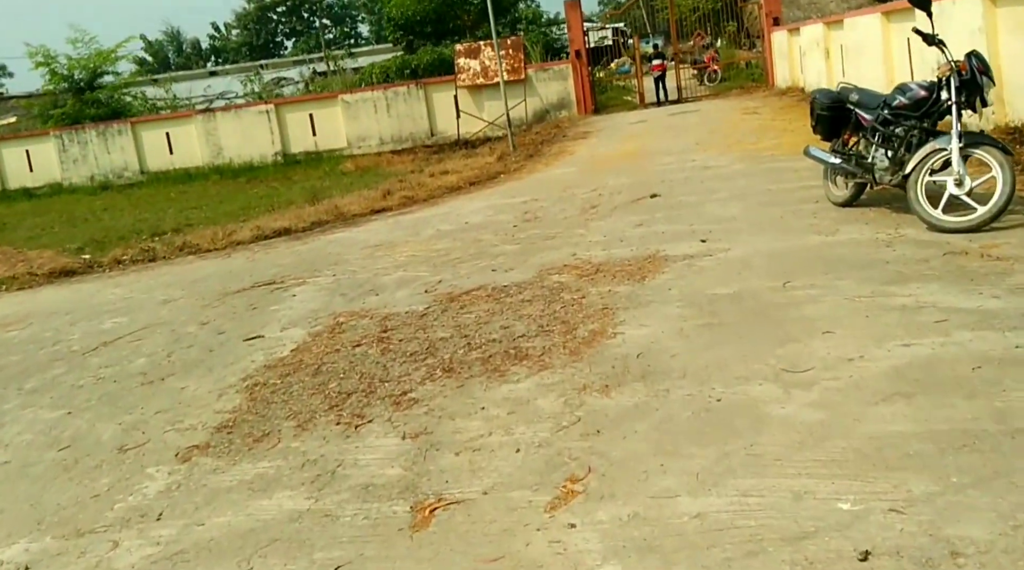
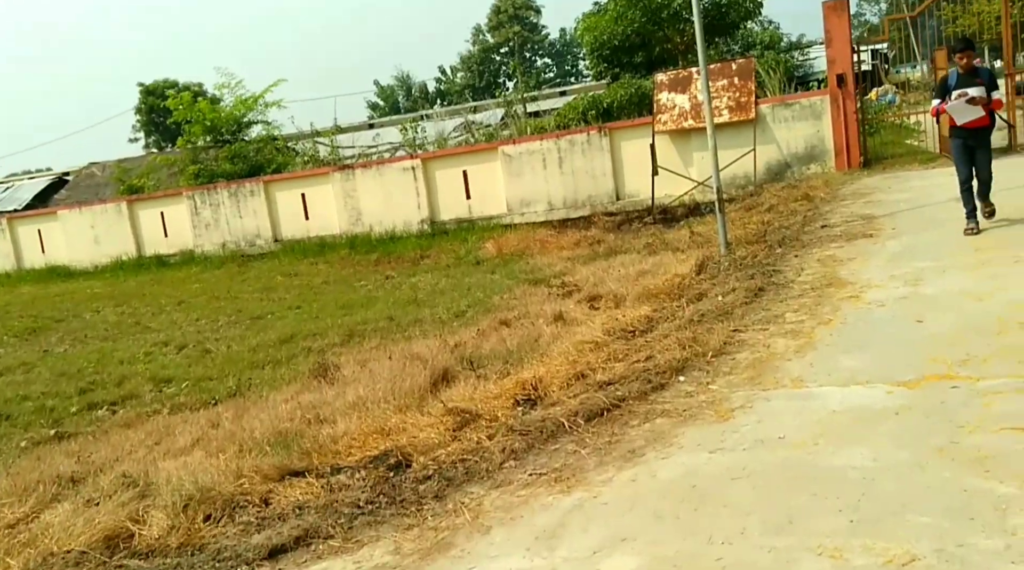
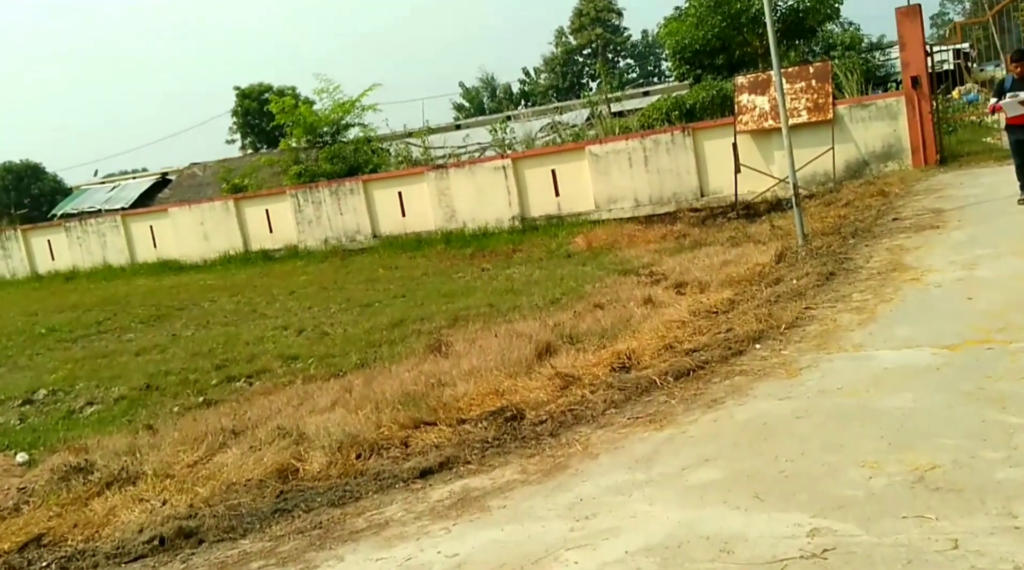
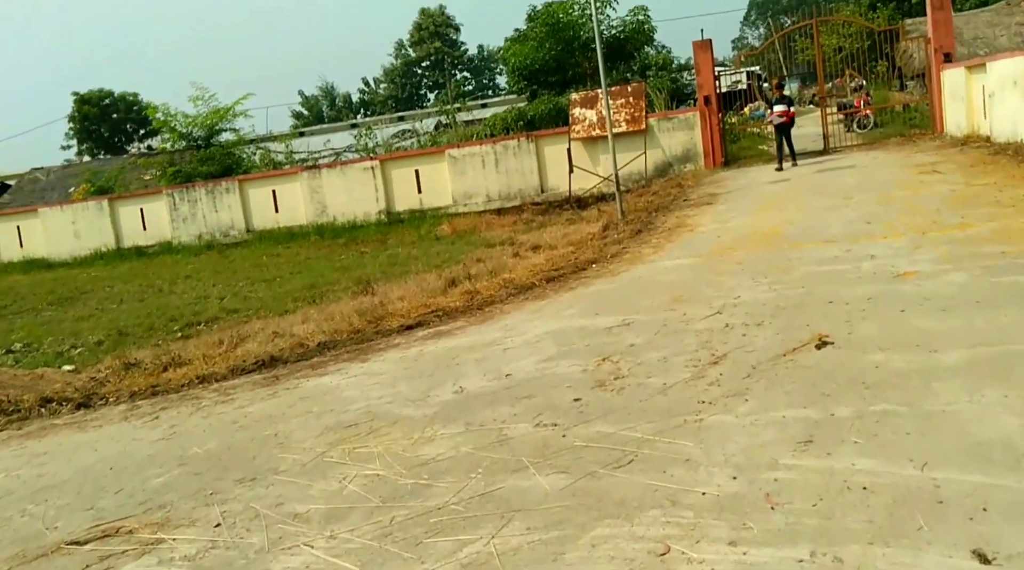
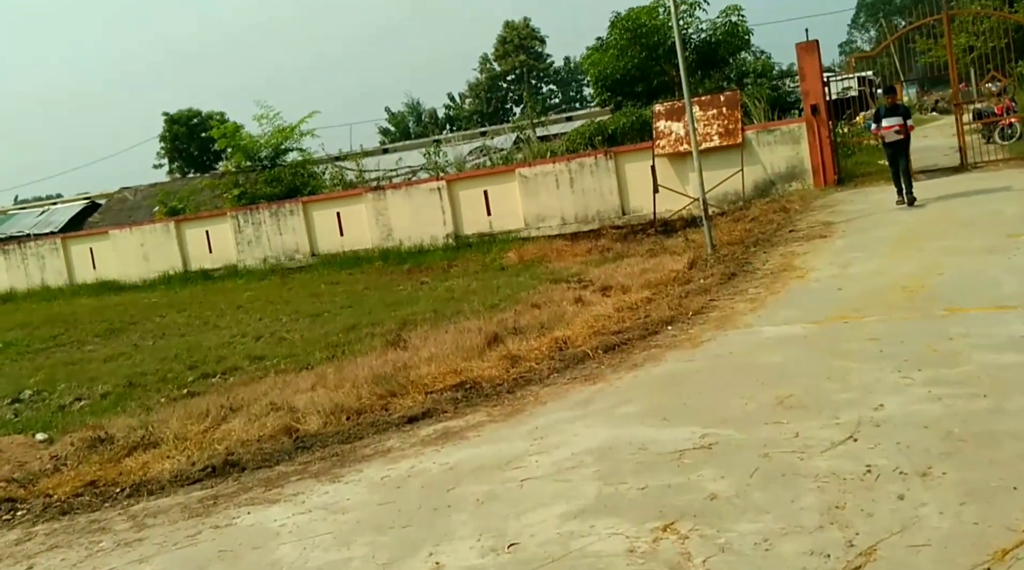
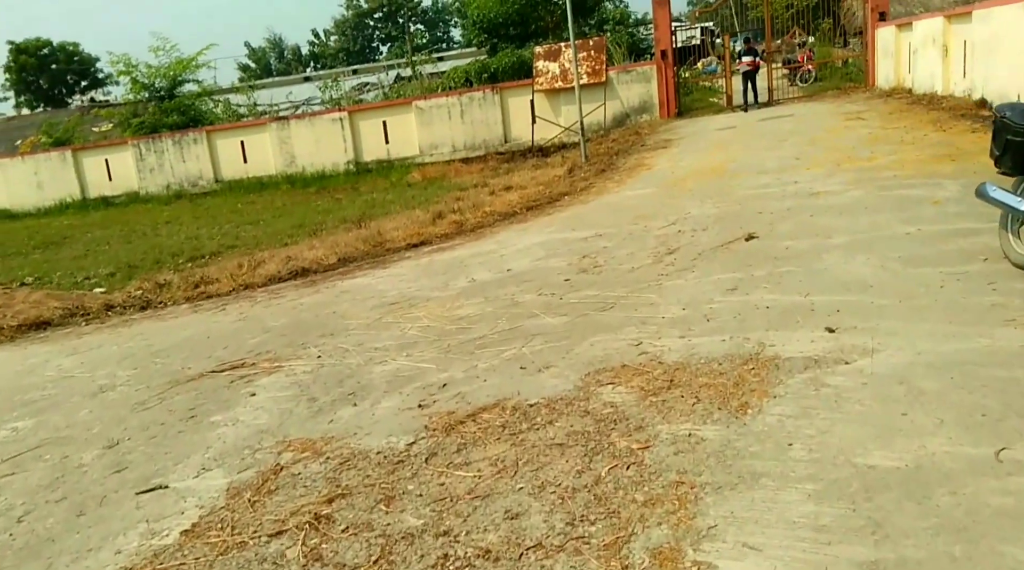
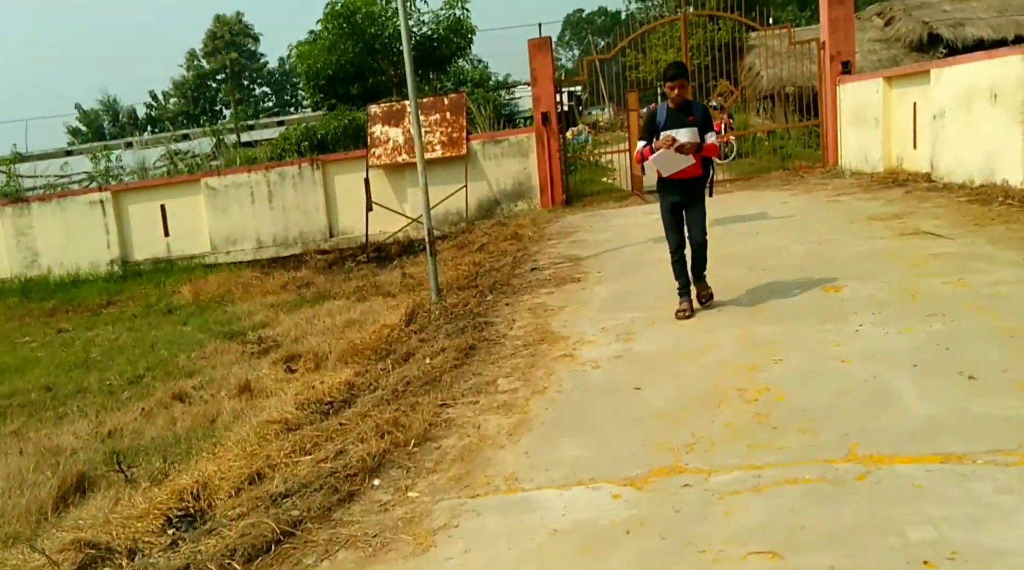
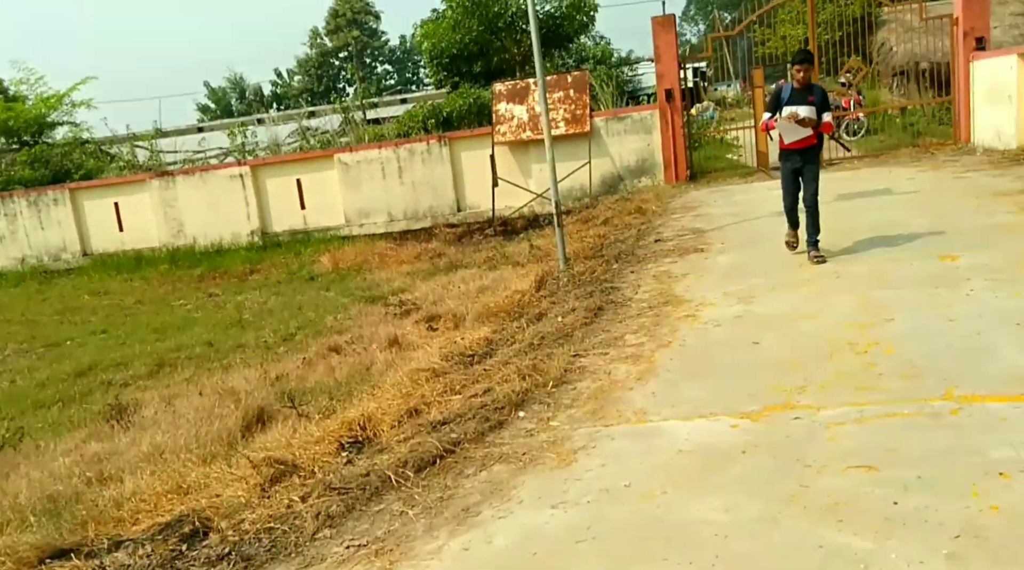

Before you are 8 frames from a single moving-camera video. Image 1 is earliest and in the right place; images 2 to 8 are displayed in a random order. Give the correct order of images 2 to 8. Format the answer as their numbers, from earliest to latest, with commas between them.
6, 4, 5, 3, 2, 8, 7
